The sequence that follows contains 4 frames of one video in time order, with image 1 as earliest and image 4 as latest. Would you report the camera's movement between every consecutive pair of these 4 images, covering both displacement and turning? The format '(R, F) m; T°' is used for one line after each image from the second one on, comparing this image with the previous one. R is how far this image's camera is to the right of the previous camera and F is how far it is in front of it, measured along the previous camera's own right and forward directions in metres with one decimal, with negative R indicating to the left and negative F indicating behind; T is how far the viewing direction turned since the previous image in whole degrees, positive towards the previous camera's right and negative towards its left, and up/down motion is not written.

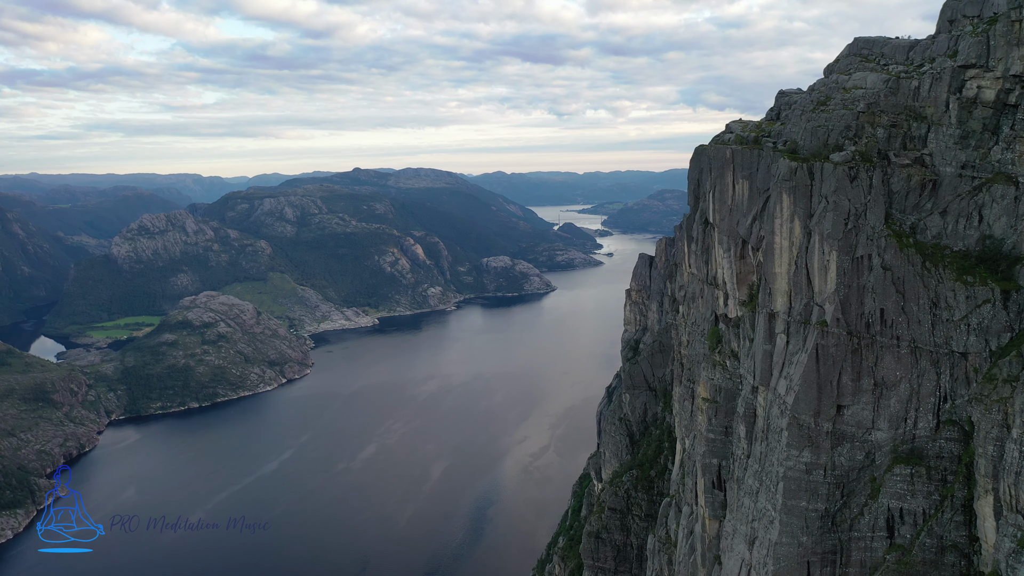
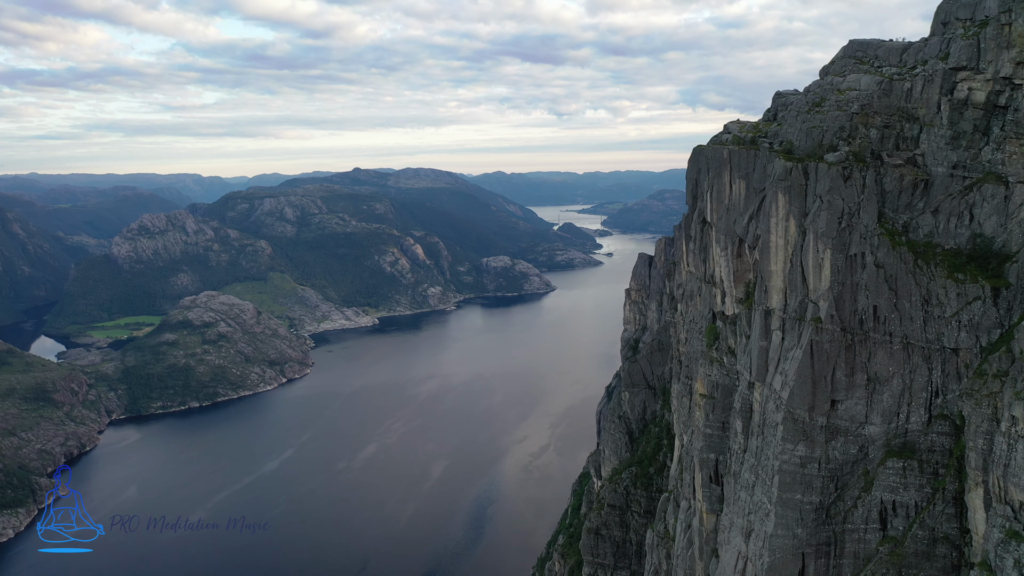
(0.0, -0.3) m; 0°
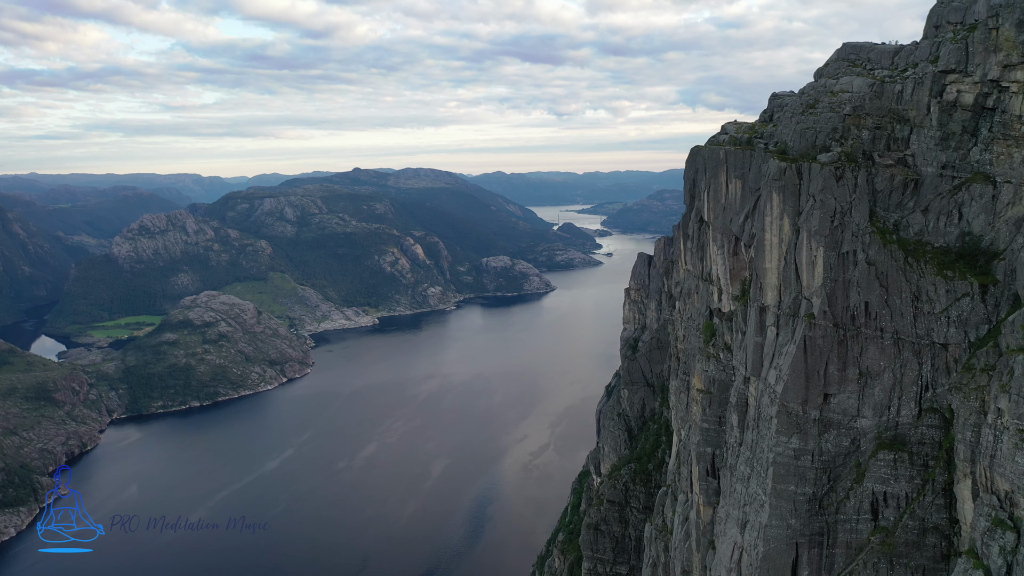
(0.0, -0.4) m; 0°
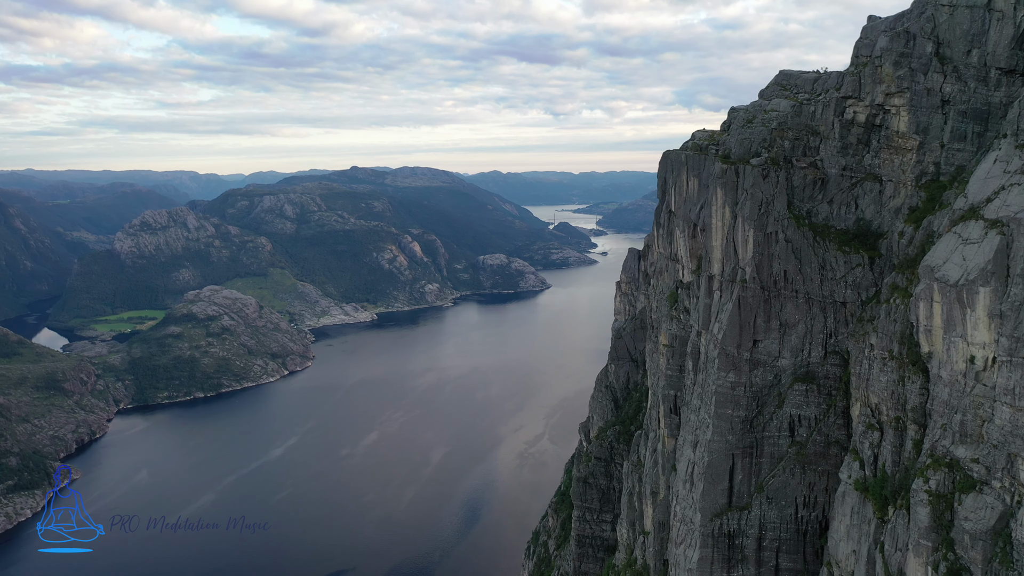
(-0.3, -4.9) m; 0°
